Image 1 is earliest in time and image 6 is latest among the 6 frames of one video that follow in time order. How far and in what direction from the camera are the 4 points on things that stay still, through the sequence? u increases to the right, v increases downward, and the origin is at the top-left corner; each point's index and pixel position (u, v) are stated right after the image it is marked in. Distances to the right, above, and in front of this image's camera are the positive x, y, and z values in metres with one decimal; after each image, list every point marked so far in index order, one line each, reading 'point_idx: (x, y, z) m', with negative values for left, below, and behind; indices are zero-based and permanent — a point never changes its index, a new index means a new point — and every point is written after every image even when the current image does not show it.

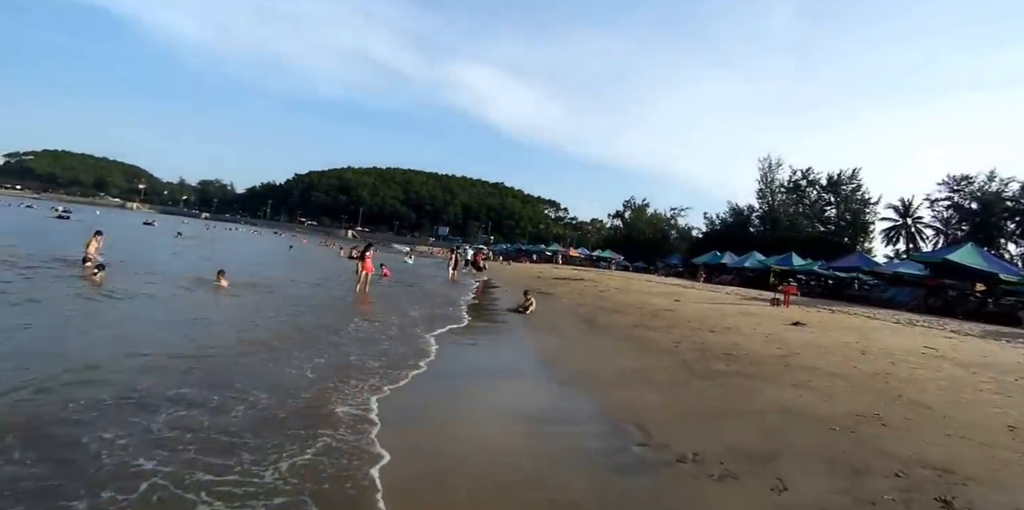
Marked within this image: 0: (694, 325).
0: (+5.3, -2.1, +16.6) m
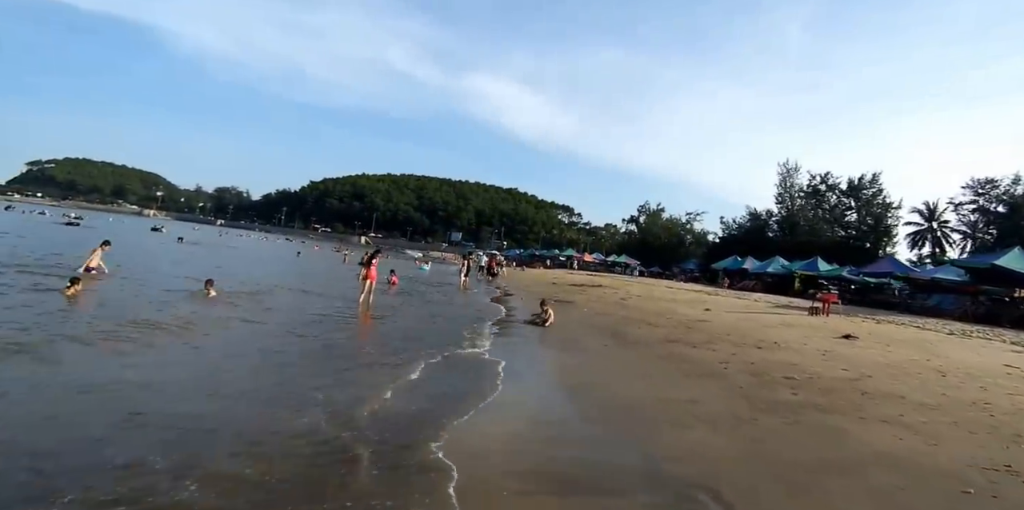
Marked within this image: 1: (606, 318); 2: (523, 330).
0: (+5.8, -2.2, +14.7) m
1: (+3.1, -2.1, +18.8) m
2: (+0.3, -2.0, +15.6) m
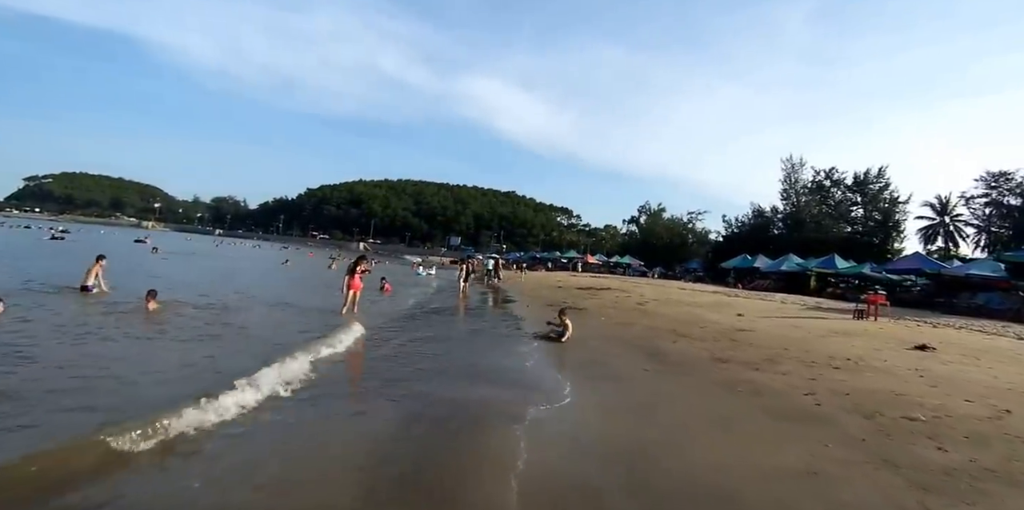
0: (+6.0, -2.1, +11.8) m
1: (+3.3, -2.0, +15.9) m
2: (+0.5, -2.1, +12.7) m
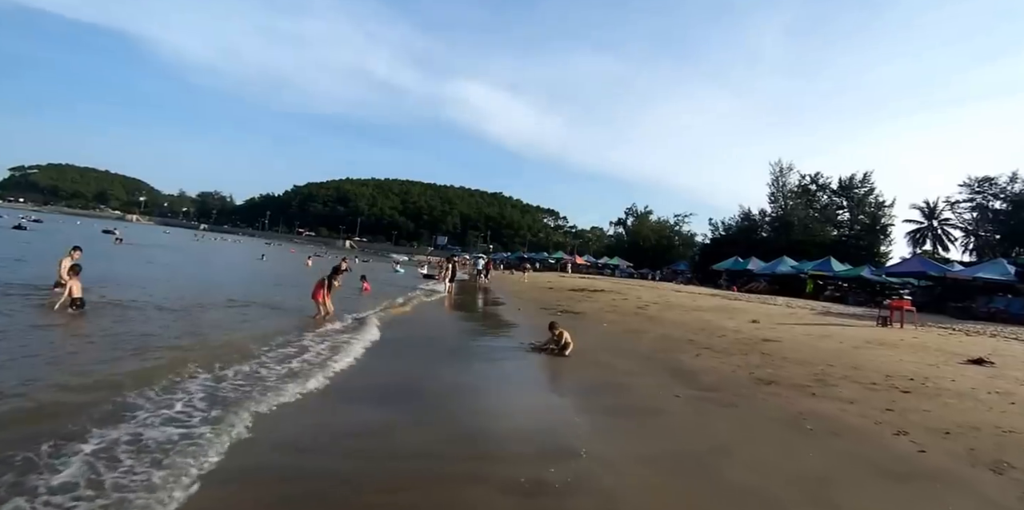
0: (+5.9, -2.1, +9.8) m
1: (+3.1, -2.0, +13.8) m
2: (+0.4, -2.0, +10.6) m
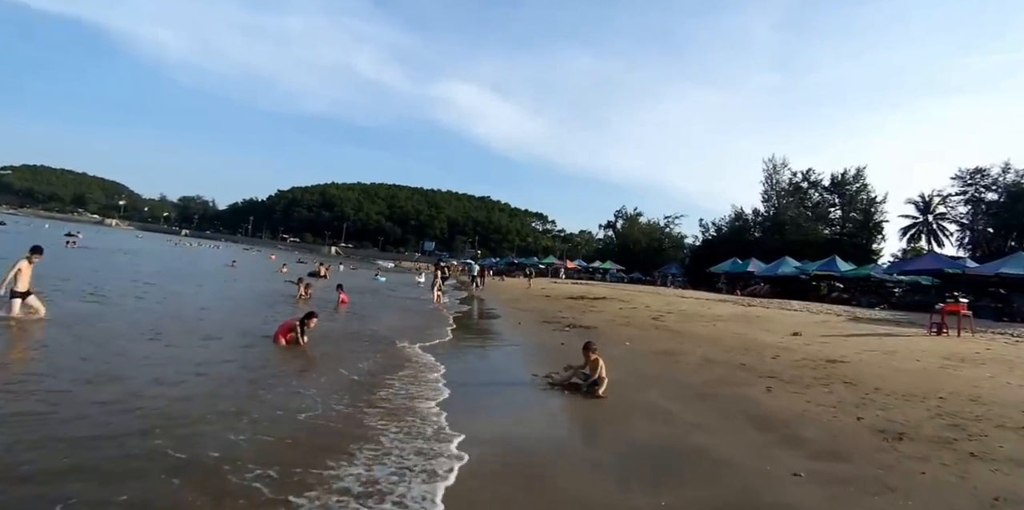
0: (+6.1, -2.1, +7.2) m
1: (+3.3, -2.1, +11.2) m
2: (+0.6, -2.1, +7.9) m
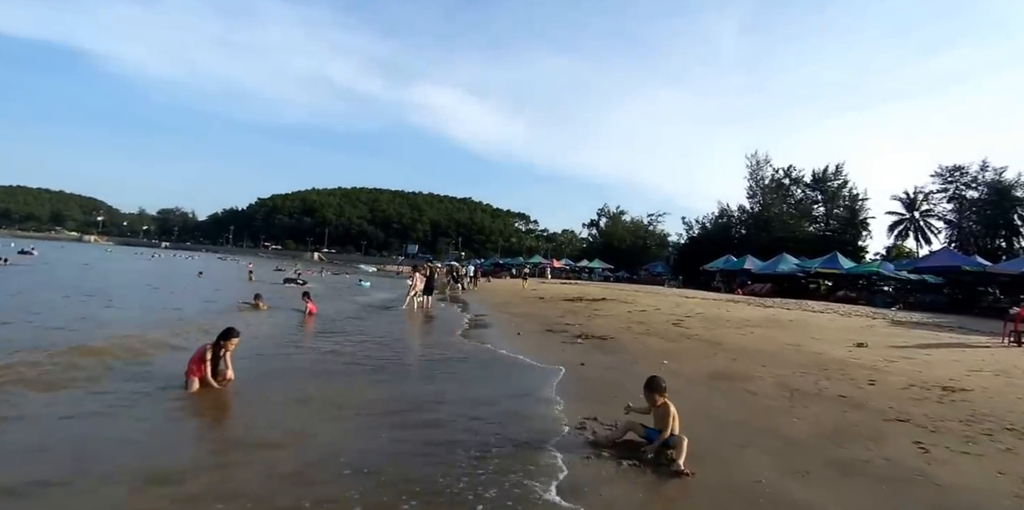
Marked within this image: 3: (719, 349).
0: (+6.4, -2.0, +4.4) m
1: (+3.5, -2.0, +8.3) m
2: (+0.9, -2.0, +4.9) m
3: (+4.5, -2.0, +12.0) m
